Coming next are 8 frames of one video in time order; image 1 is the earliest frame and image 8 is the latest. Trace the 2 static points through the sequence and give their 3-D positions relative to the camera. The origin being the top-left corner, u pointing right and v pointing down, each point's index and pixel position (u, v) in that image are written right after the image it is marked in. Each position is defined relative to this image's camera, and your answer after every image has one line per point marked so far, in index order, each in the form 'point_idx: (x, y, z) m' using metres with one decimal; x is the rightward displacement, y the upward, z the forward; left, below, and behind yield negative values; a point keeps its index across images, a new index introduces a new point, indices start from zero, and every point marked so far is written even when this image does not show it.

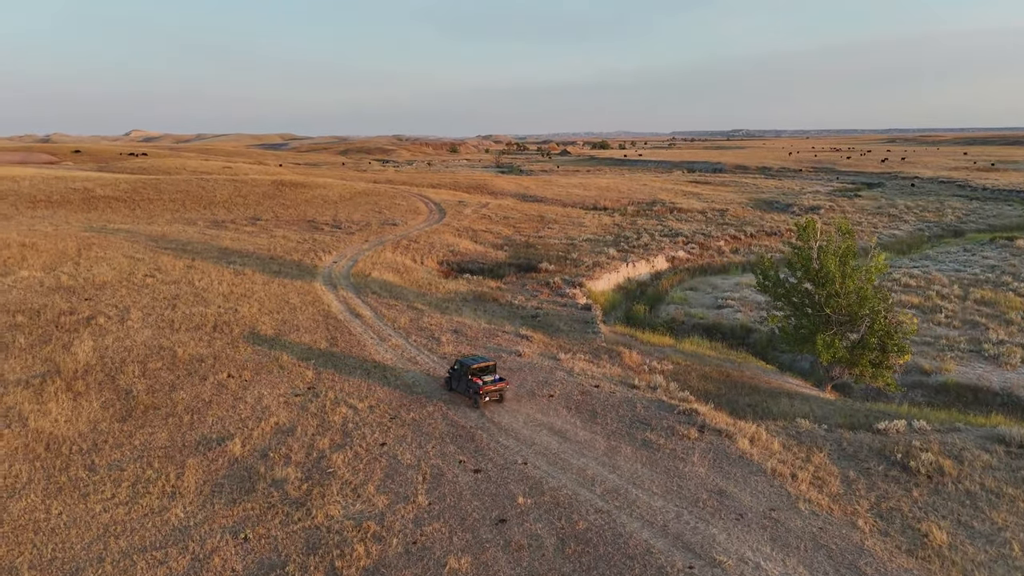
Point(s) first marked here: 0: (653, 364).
0: (+3.9, -2.1, +19.4) m
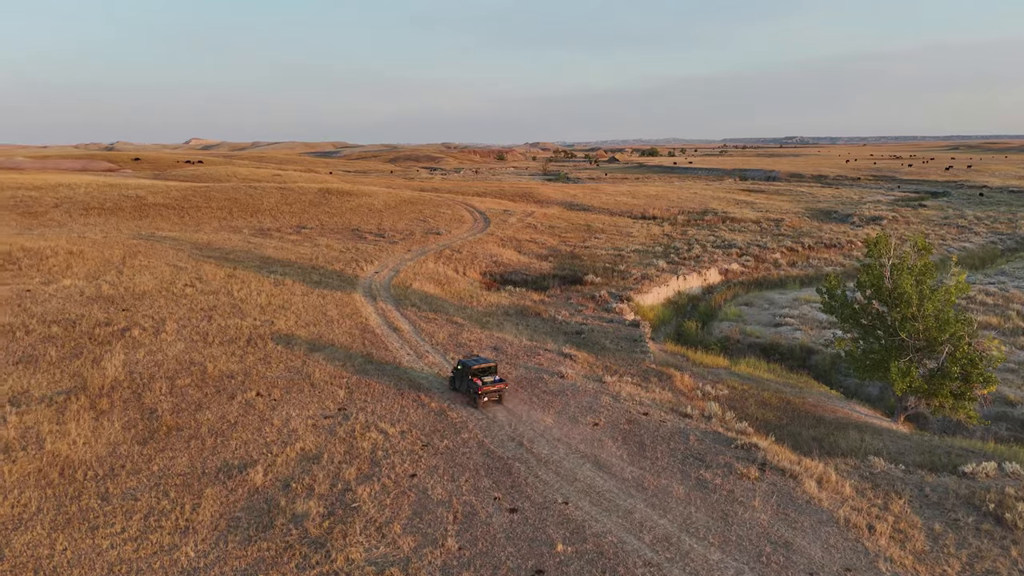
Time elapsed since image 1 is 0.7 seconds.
0: (+5.0, -2.5, +18.0) m
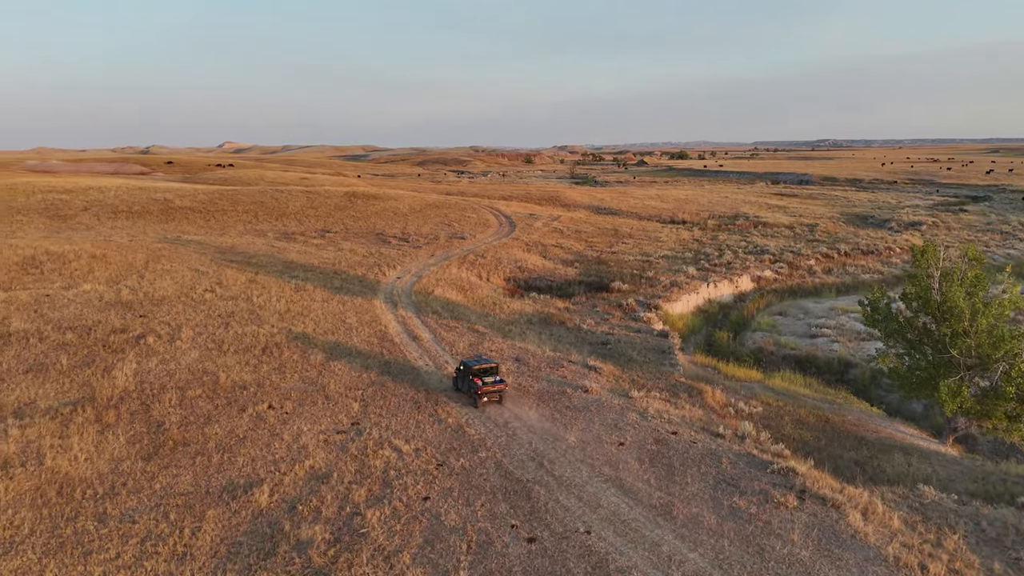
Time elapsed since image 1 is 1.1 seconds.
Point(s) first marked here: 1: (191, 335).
0: (+5.5, -2.8, +17.1) m
1: (-8.8, -1.3, +19.6) m
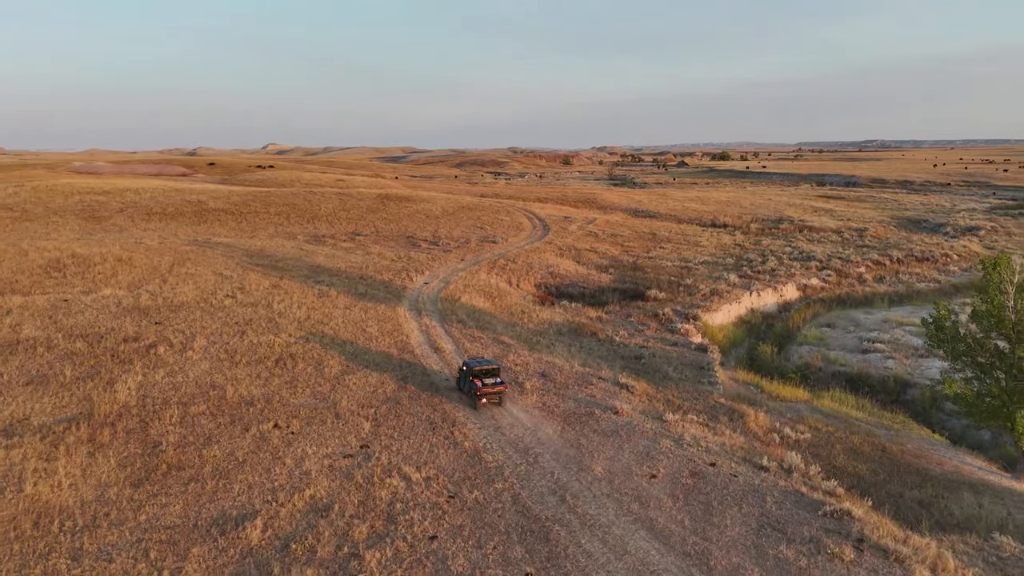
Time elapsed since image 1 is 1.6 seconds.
0: (+6.0, -3.1, +15.6) m
1: (-8.1, -1.5, +18.9) m
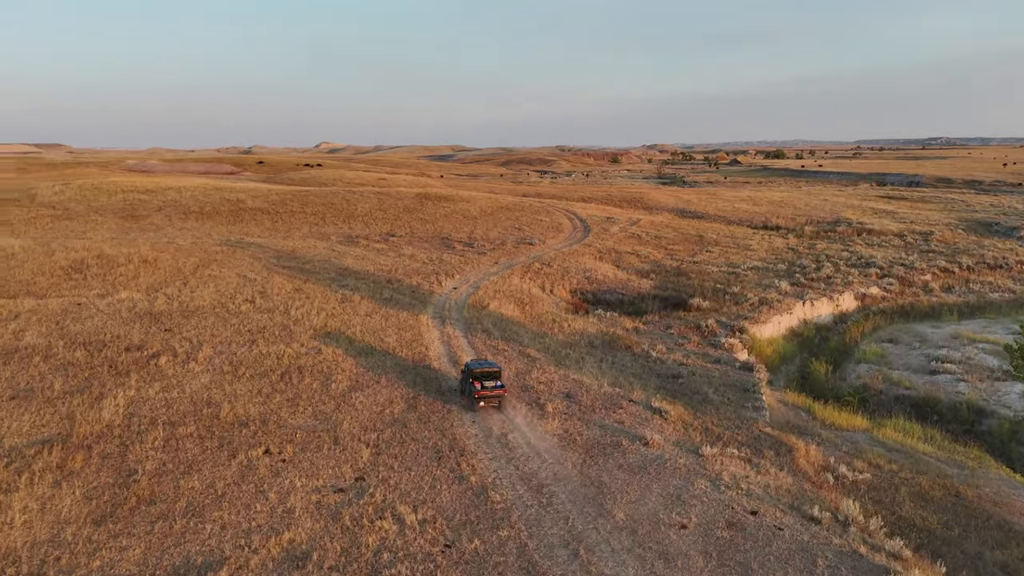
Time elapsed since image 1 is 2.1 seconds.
0: (+6.3, -3.5, +13.6) m
1: (-7.5, -1.7, +17.8) m
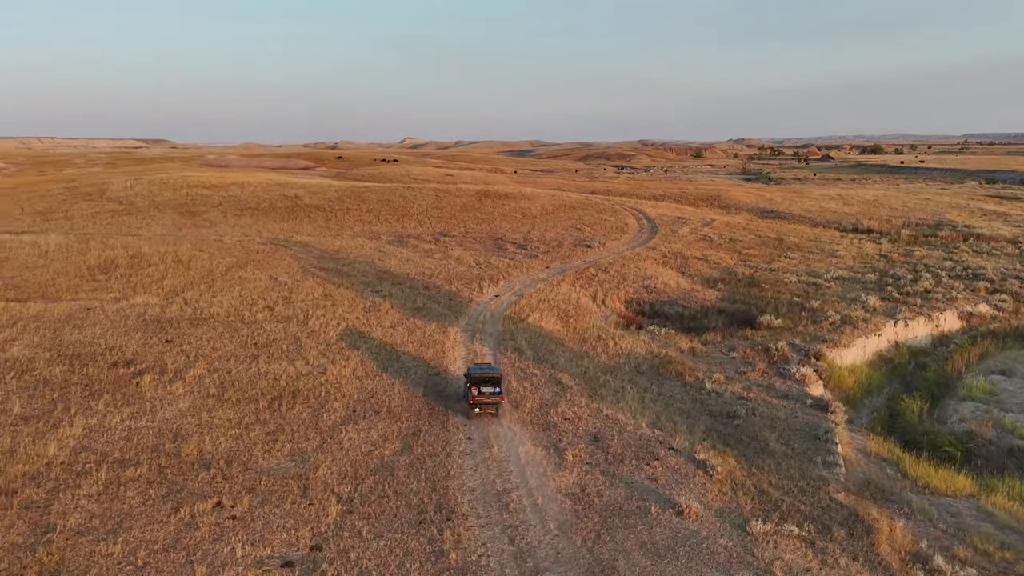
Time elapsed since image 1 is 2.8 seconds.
0: (+6.2, -4.0, +10.5) m
1: (-7.0, -1.9, +16.1) m
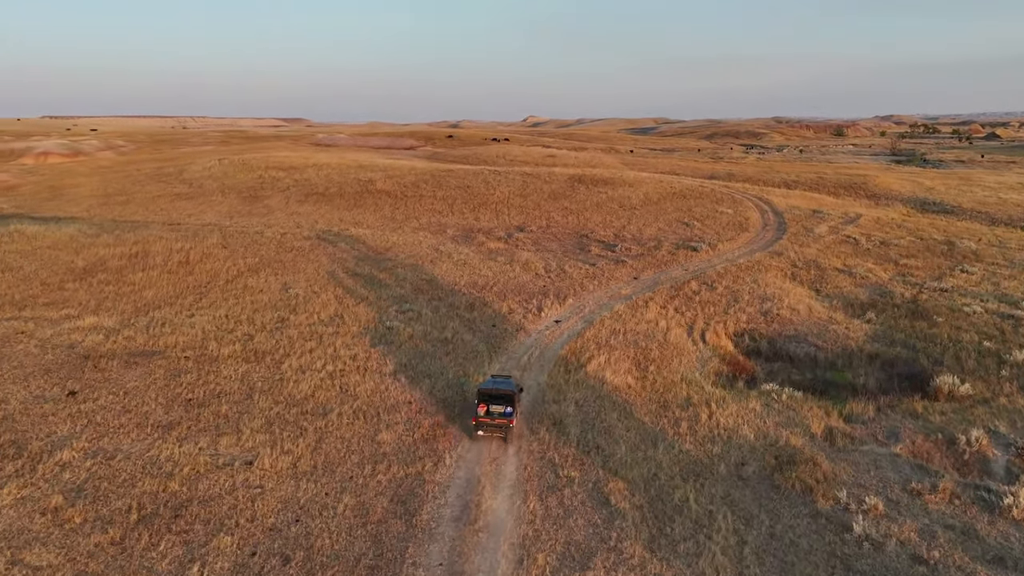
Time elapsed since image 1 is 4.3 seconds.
0: (+5.3, -5.4, +3.3) m
1: (-6.8, -2.6, +11.0) m
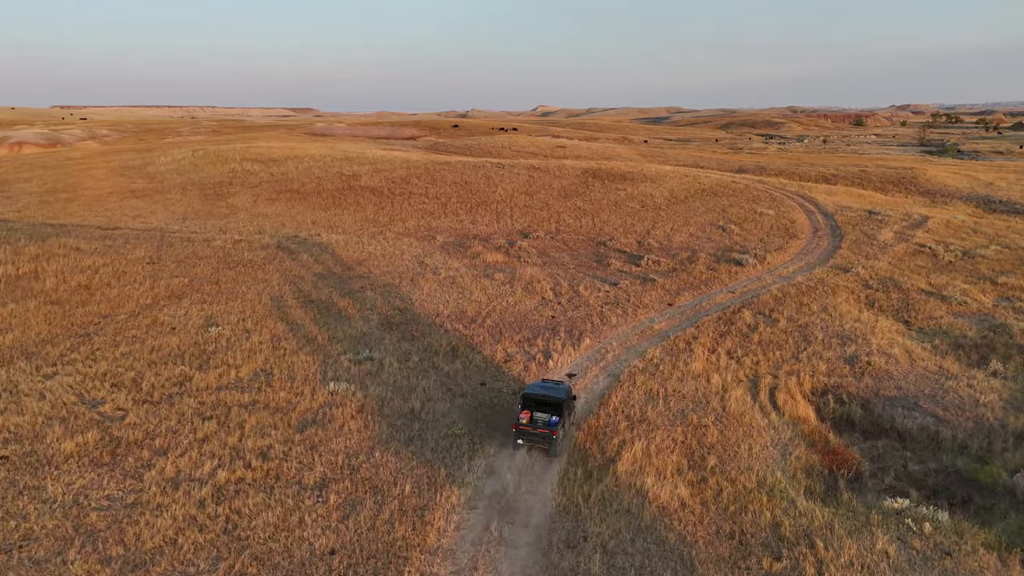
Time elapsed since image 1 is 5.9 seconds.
0: (+5.0, -6.5, -2.2) m
1: (-7.0, -3.6, +5.6) m
